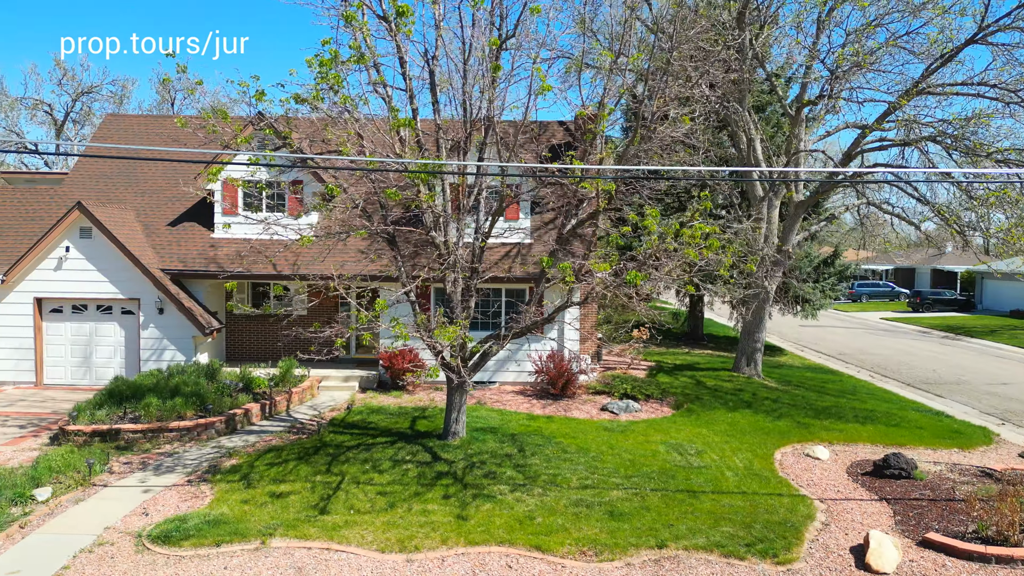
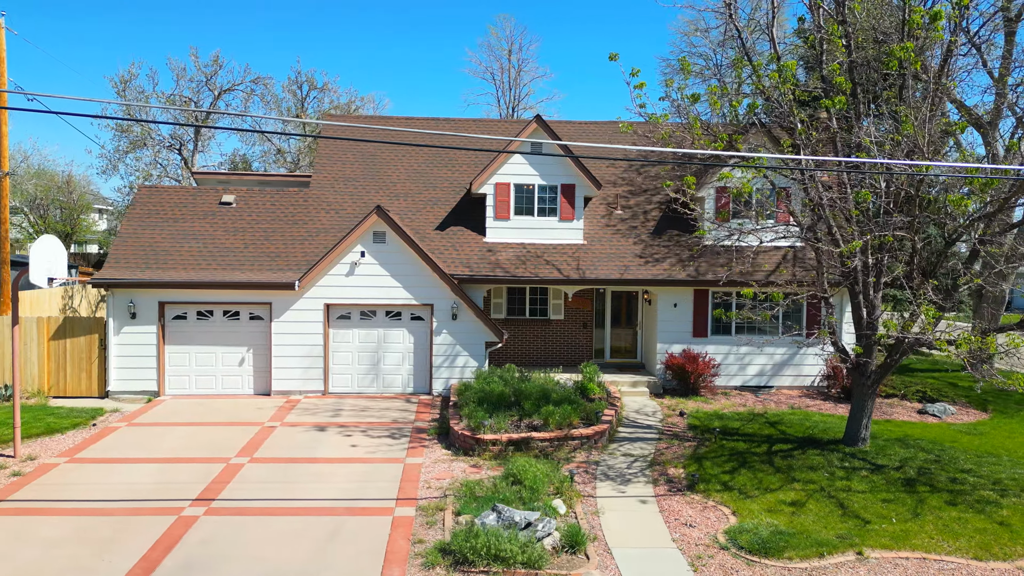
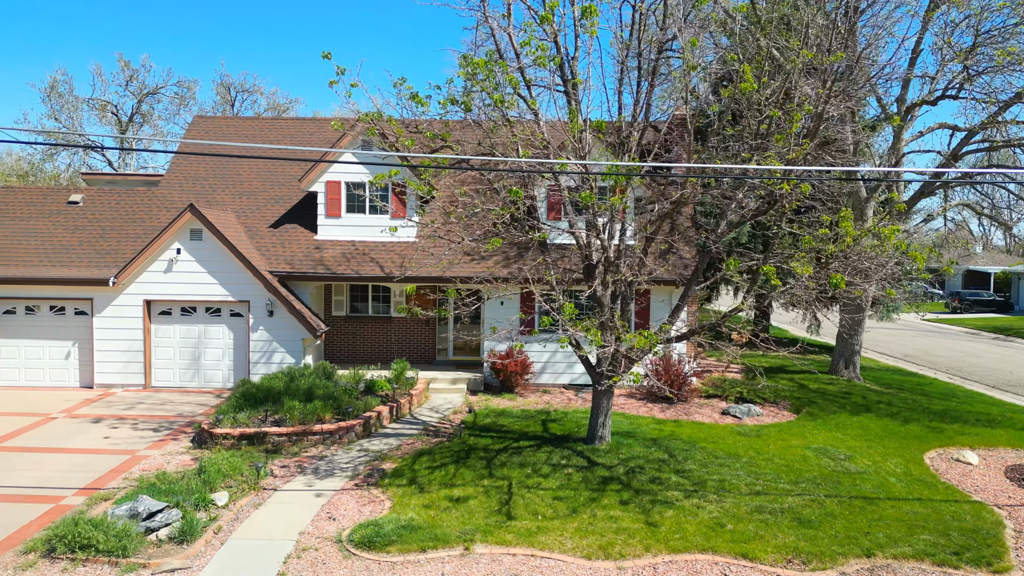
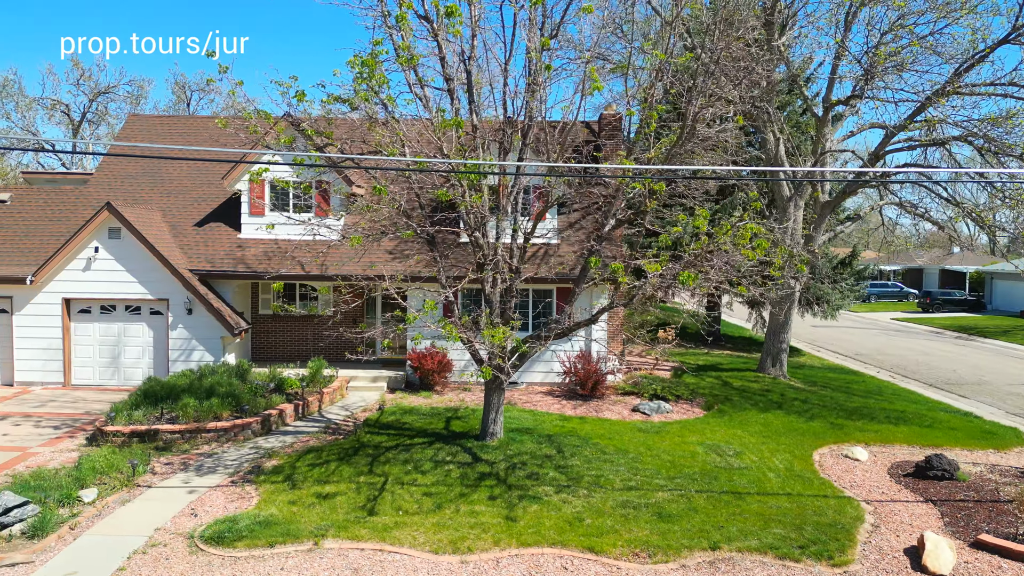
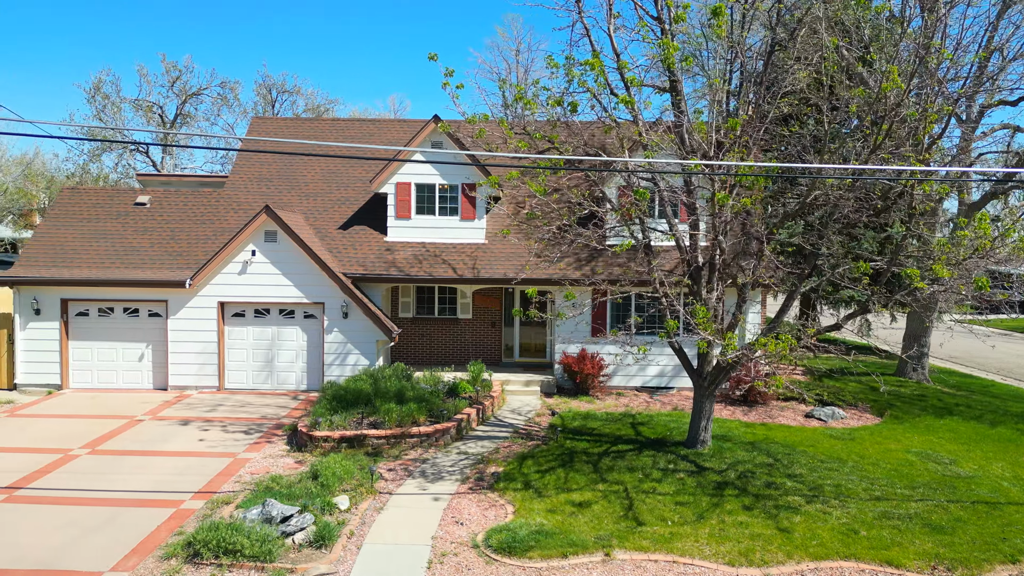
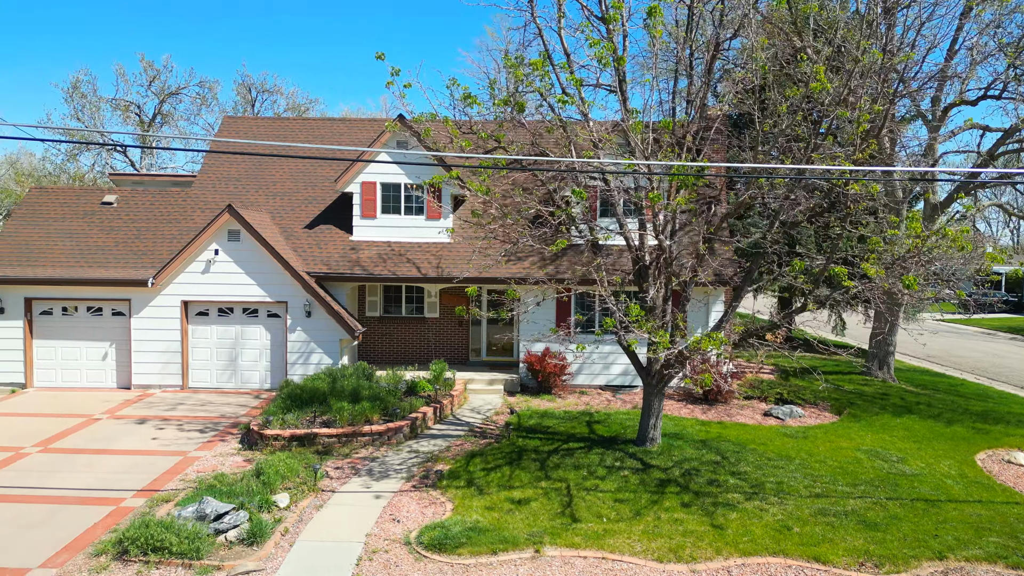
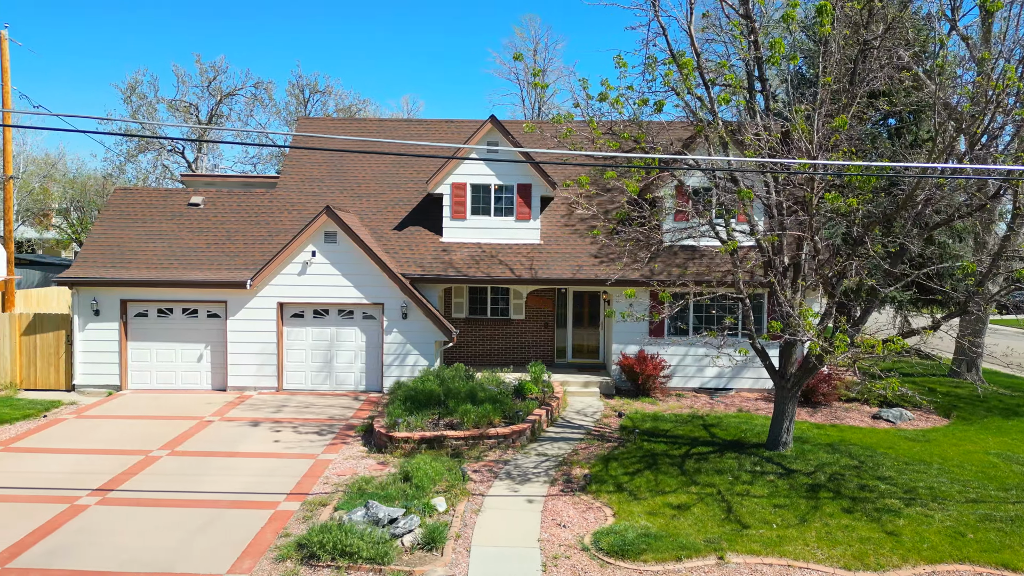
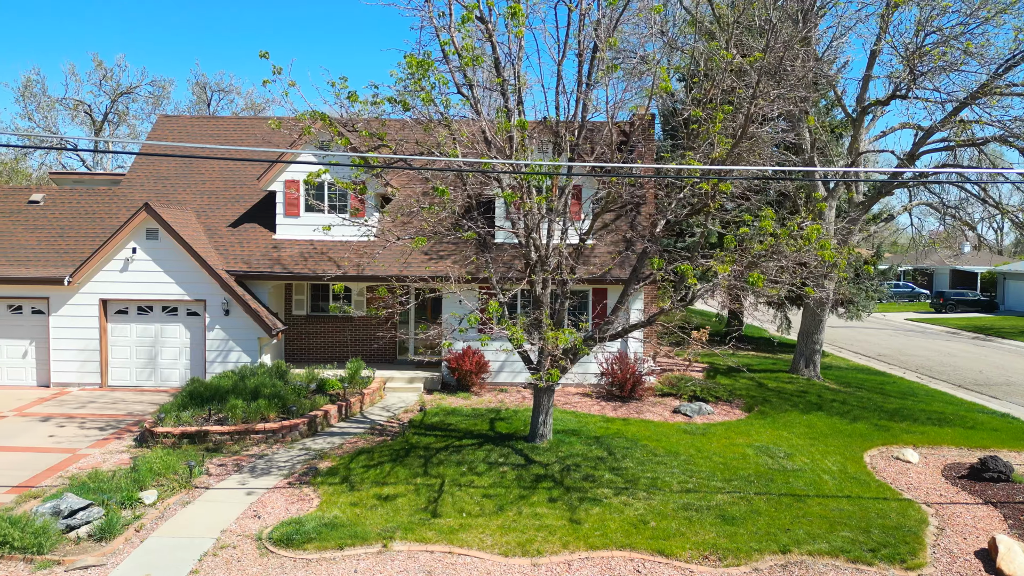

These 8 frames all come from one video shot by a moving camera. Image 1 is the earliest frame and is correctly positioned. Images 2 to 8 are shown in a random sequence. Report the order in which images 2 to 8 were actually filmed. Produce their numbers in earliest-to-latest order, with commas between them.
4, 8, 3, 6, 5, 7, 2
